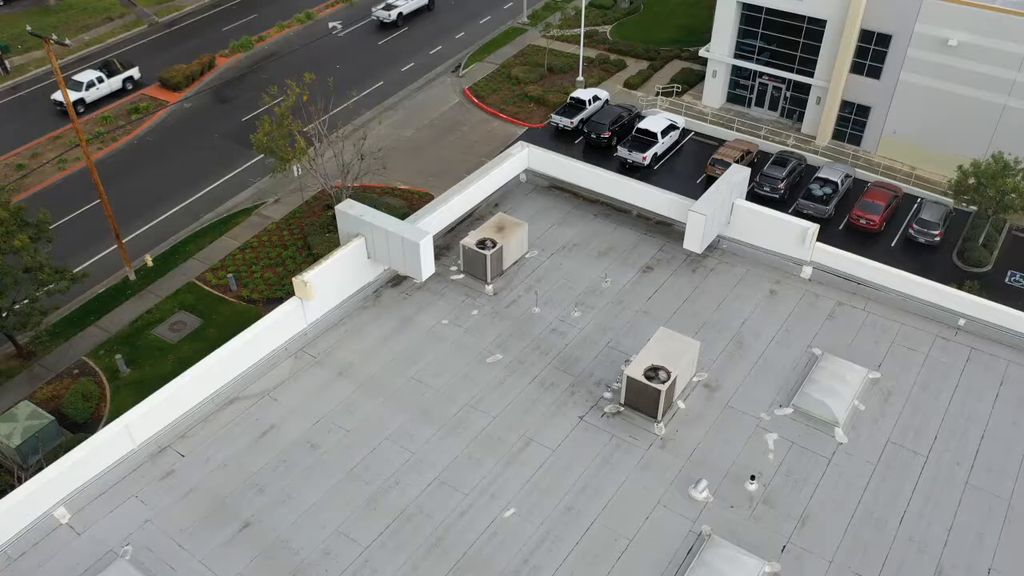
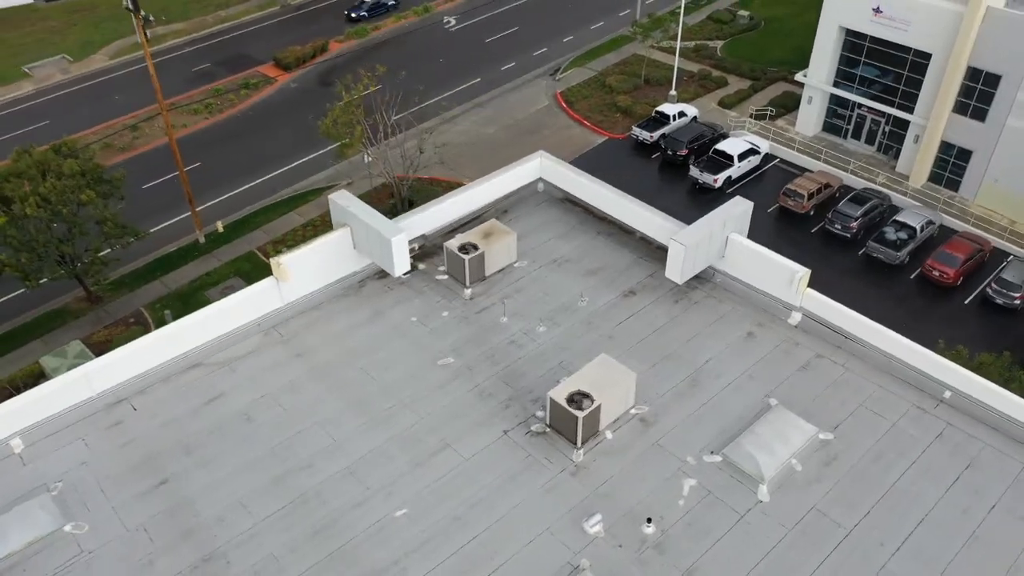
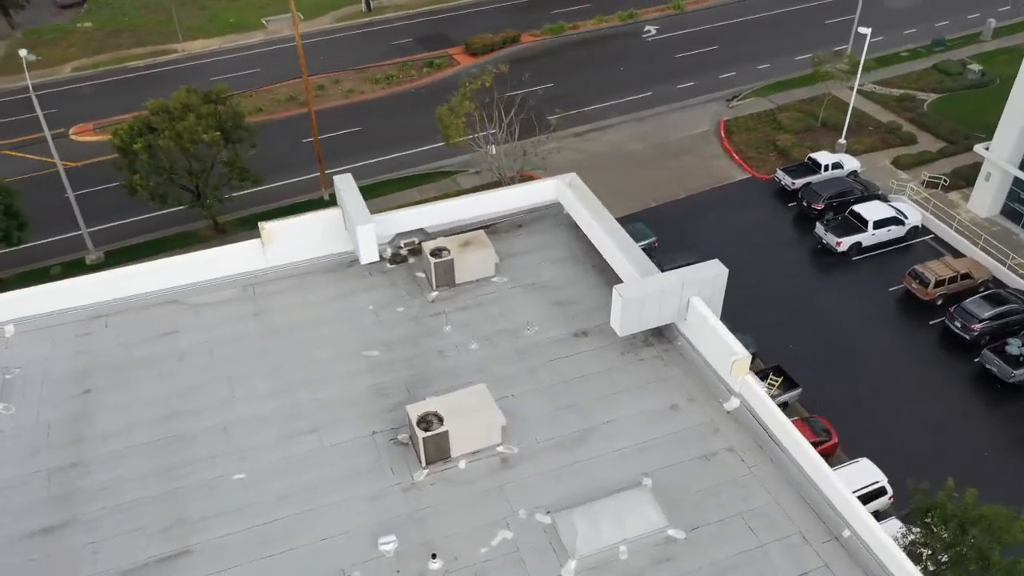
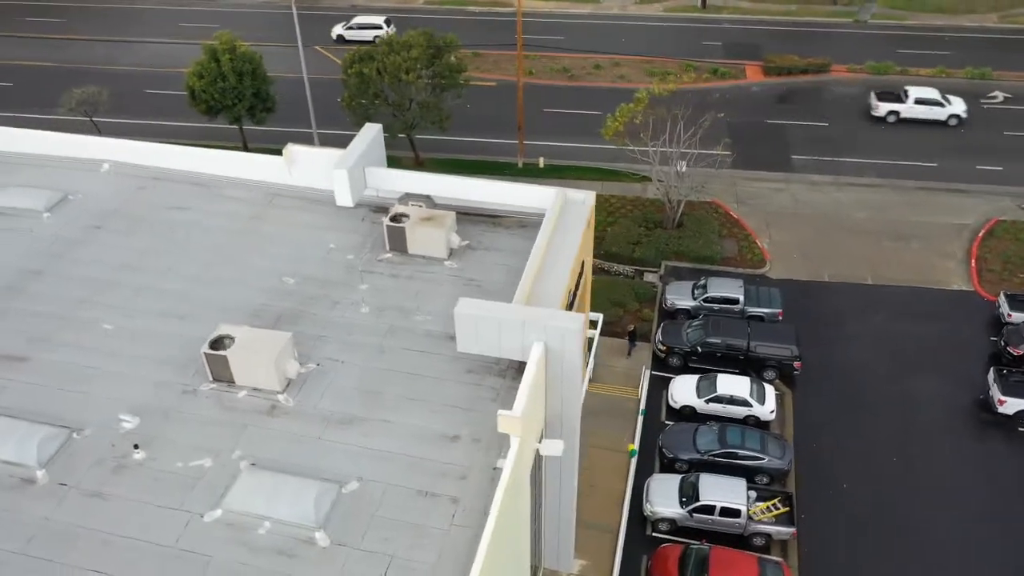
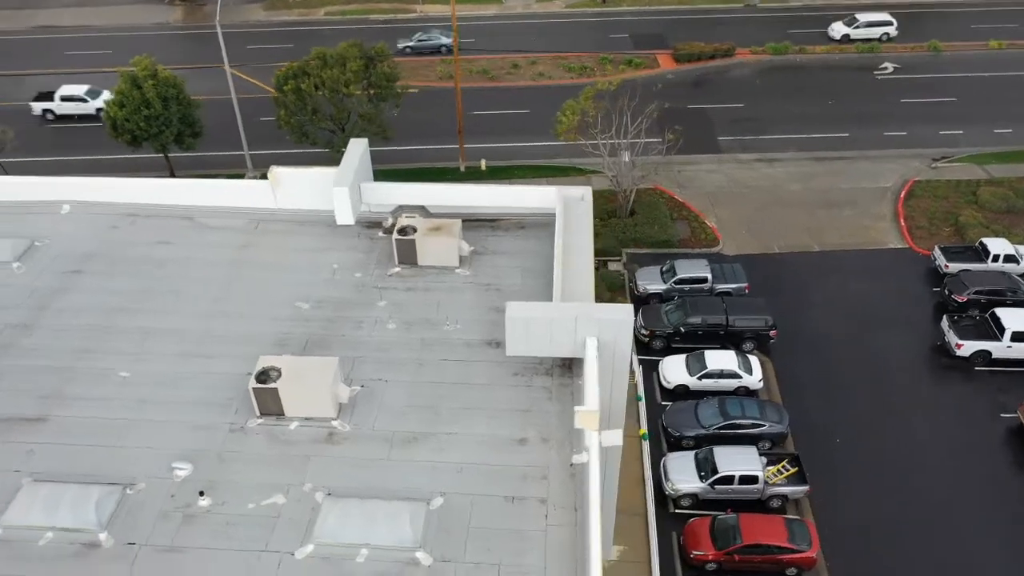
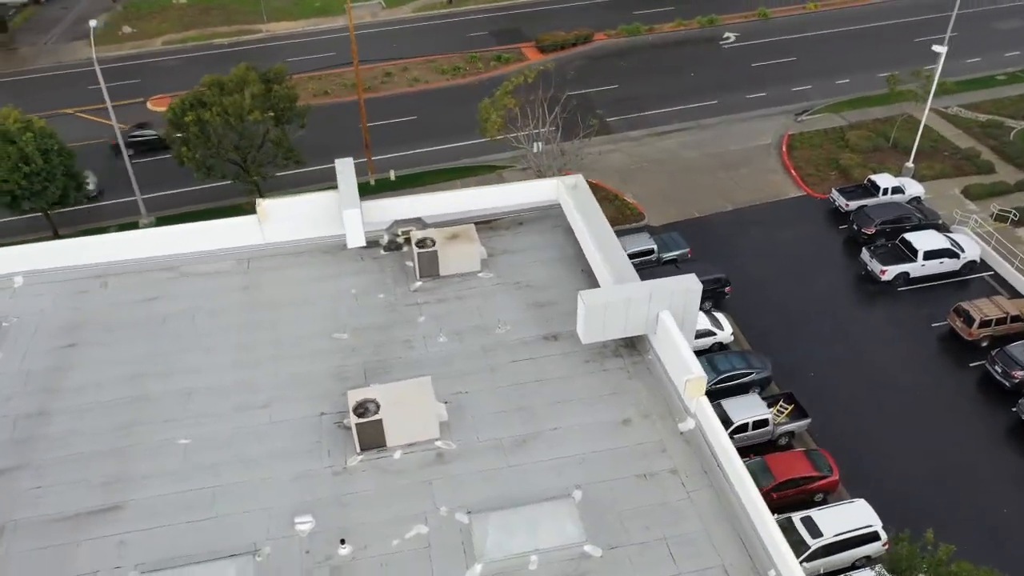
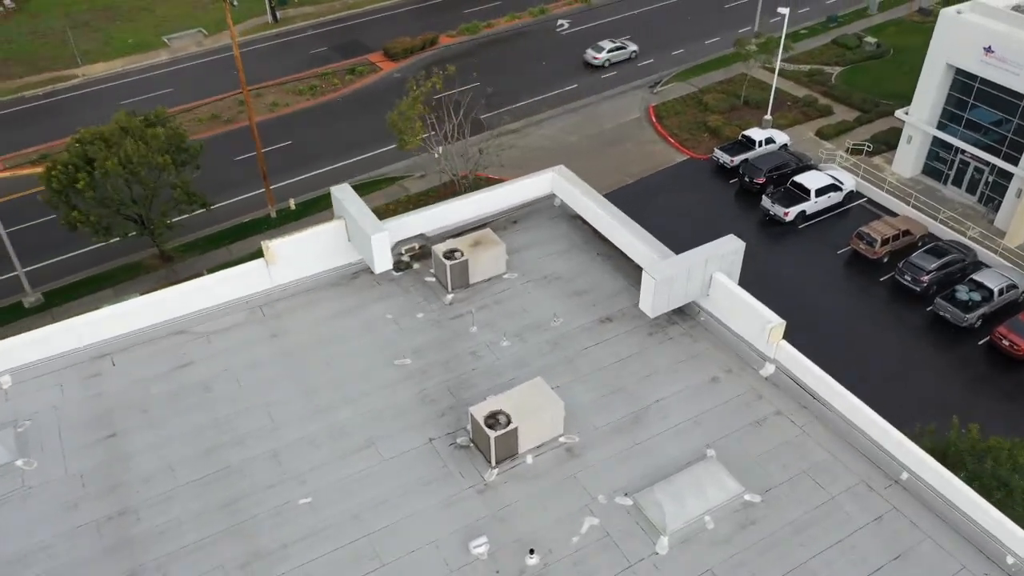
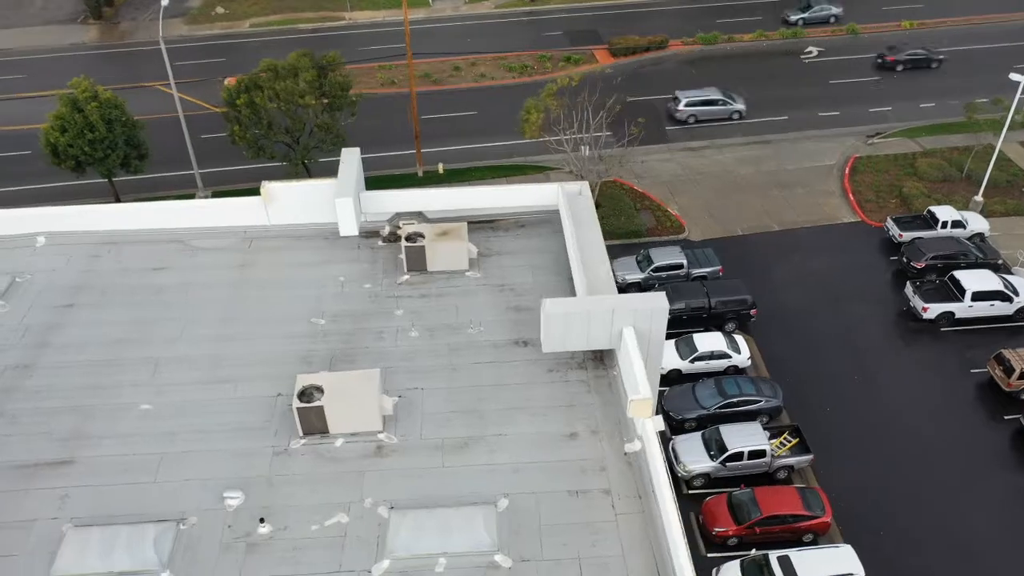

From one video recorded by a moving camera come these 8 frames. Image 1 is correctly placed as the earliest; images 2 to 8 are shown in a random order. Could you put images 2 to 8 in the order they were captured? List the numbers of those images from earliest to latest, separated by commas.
2, 7, 3, 6, 8, 5, 4
